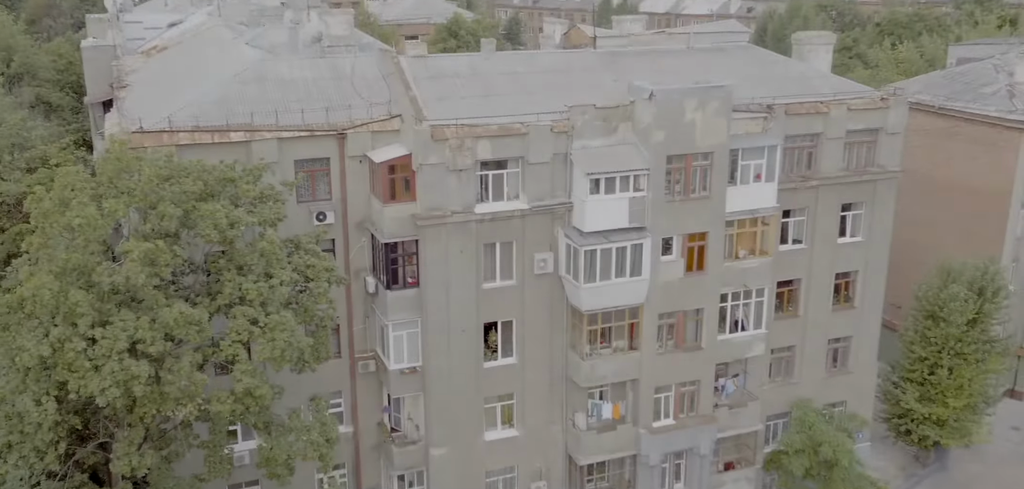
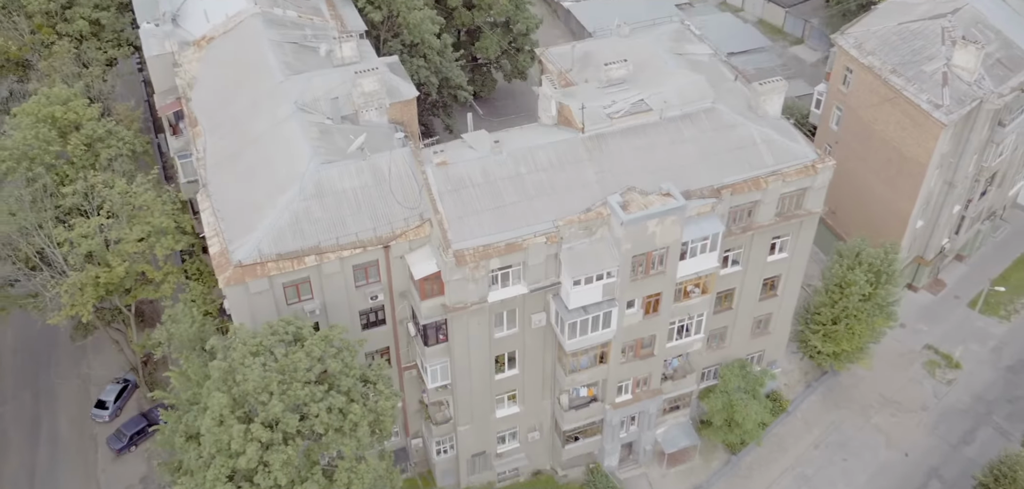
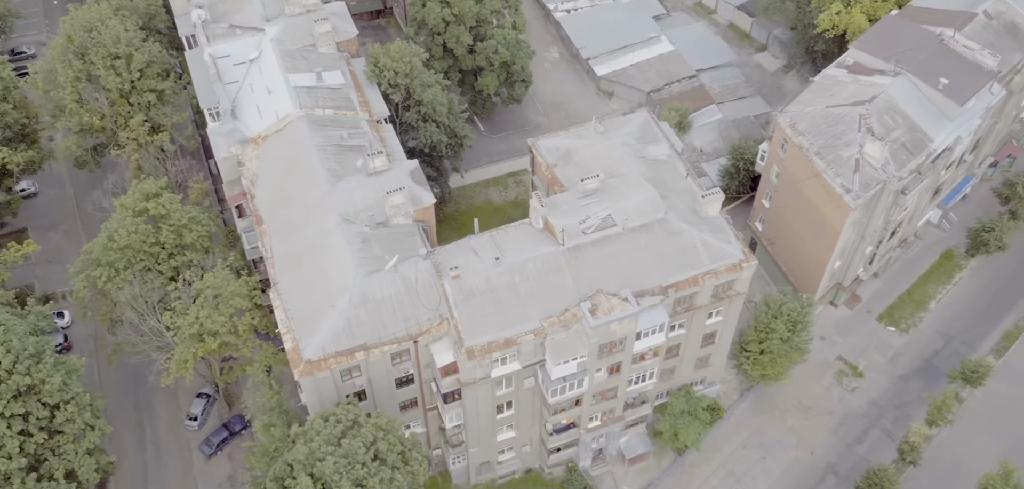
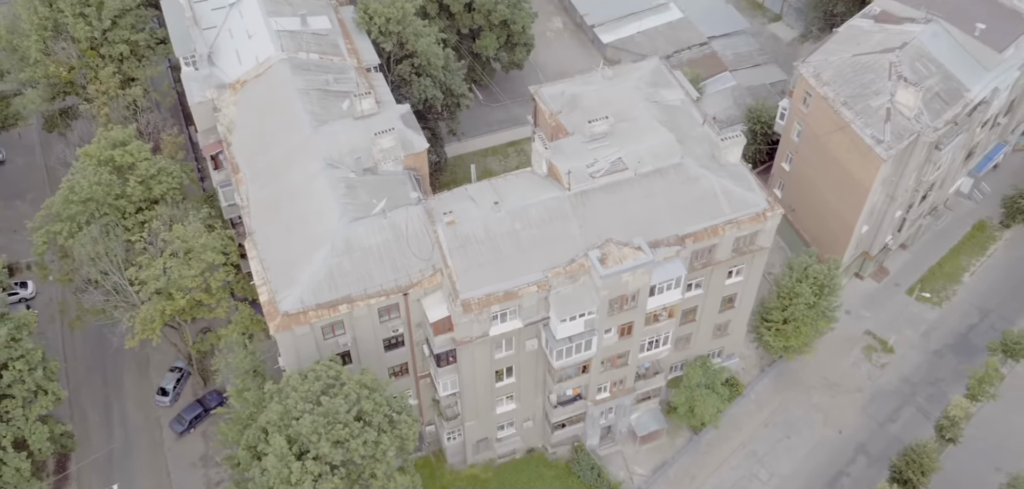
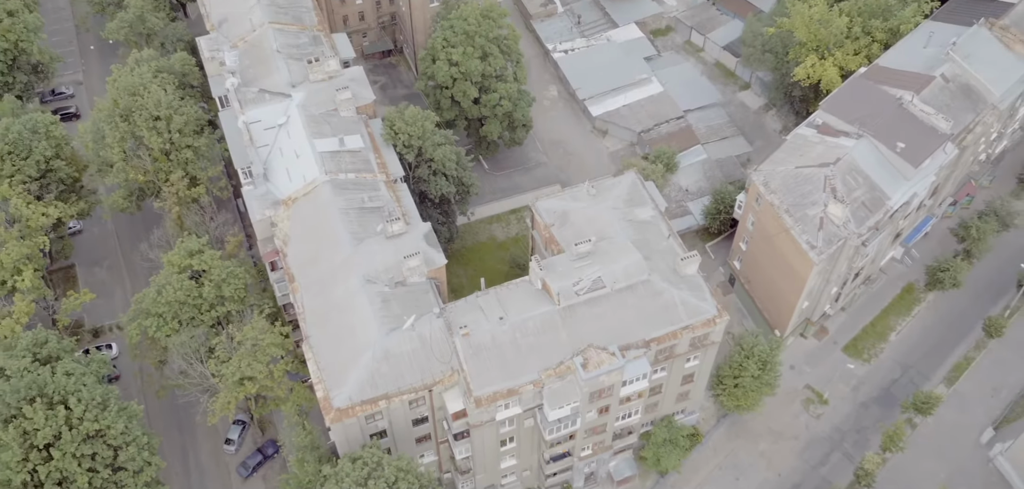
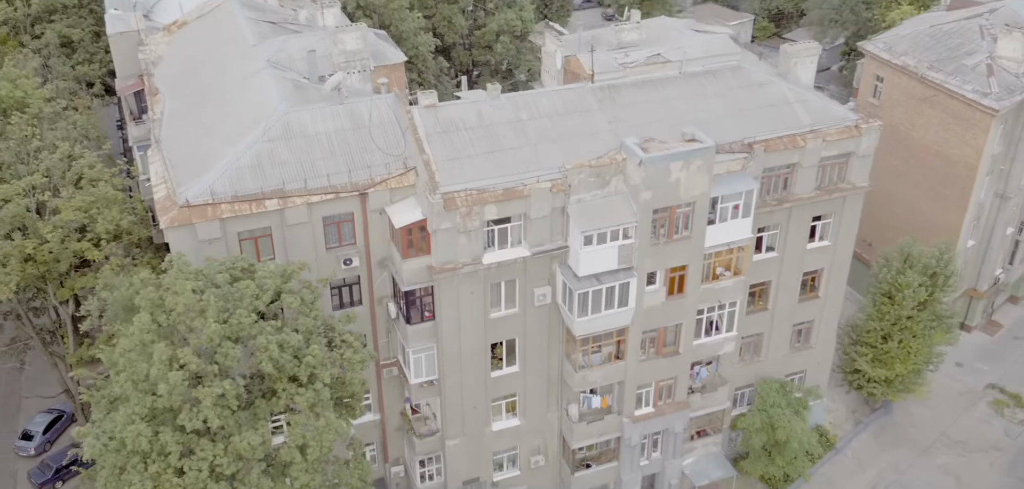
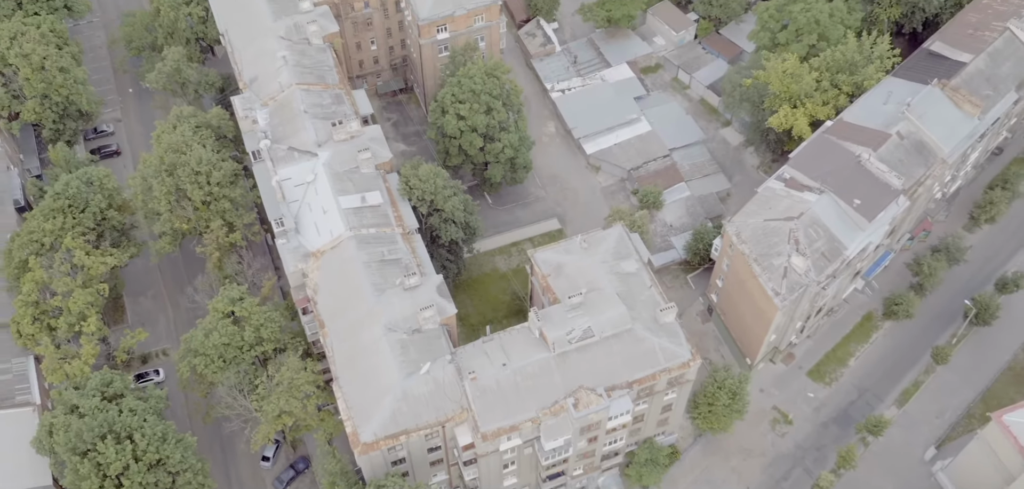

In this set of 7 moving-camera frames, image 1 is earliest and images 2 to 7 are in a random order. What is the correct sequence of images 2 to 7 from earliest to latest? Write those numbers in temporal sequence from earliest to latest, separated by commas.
6, 2, 4, 3, 5, 7
